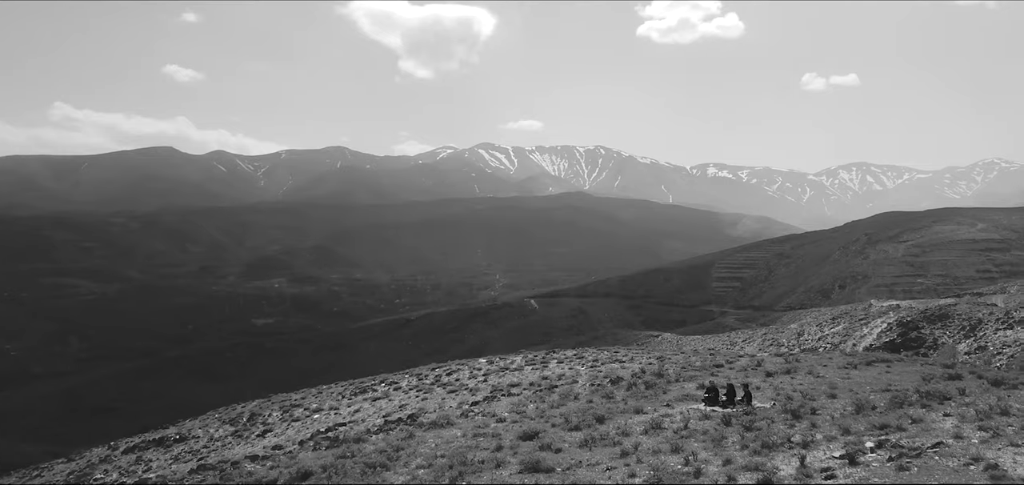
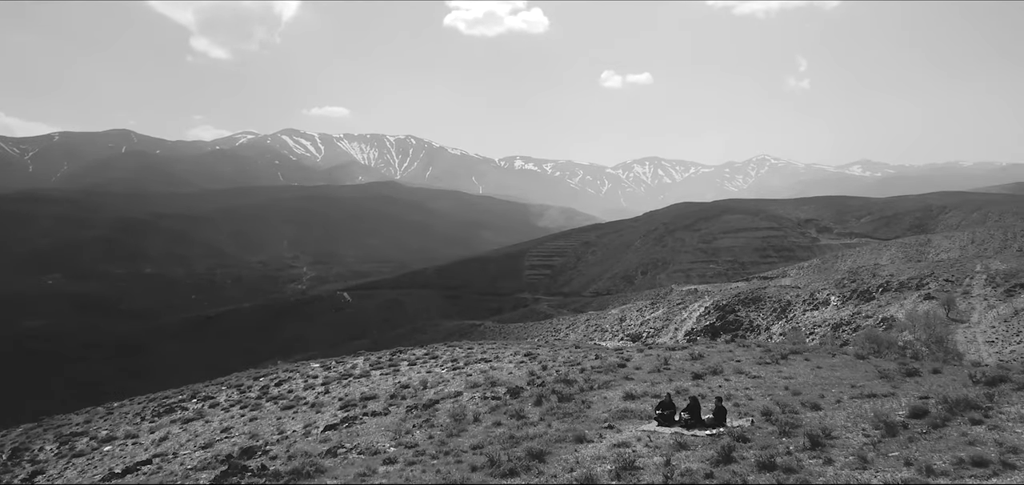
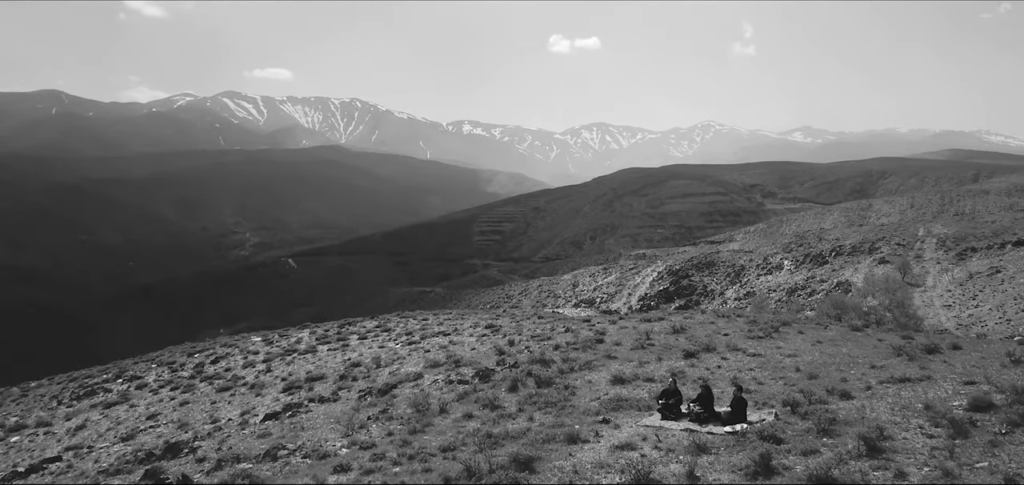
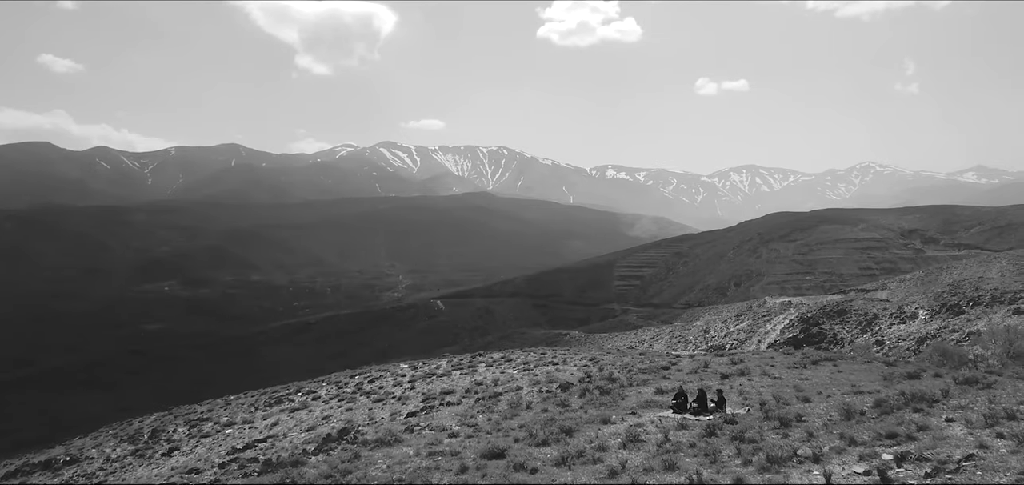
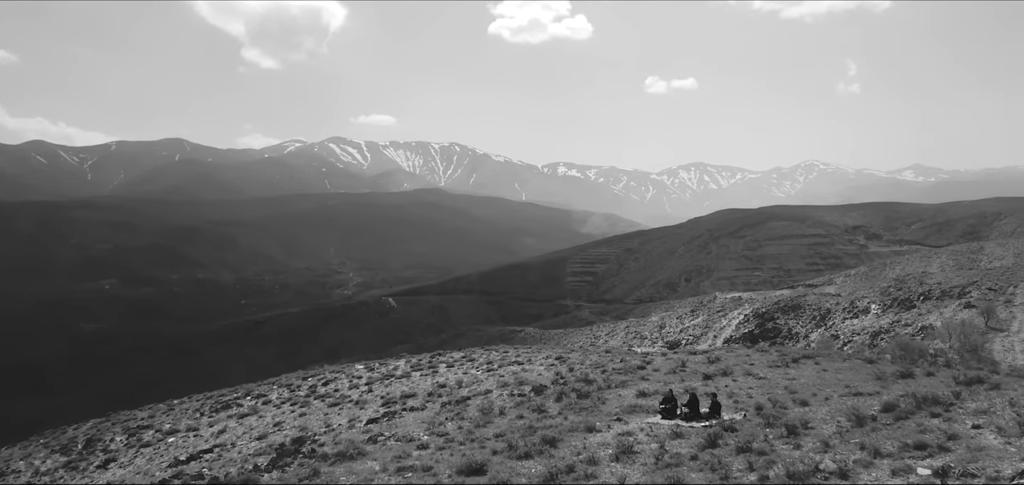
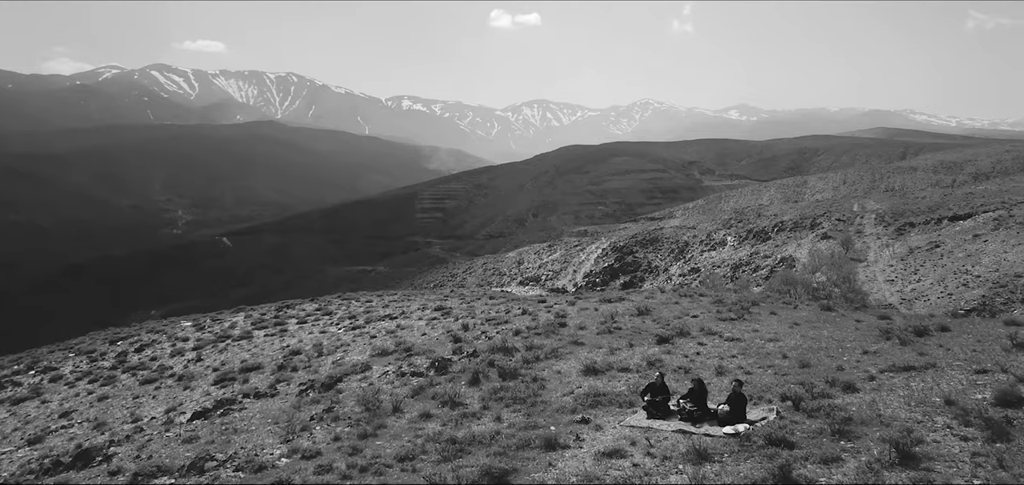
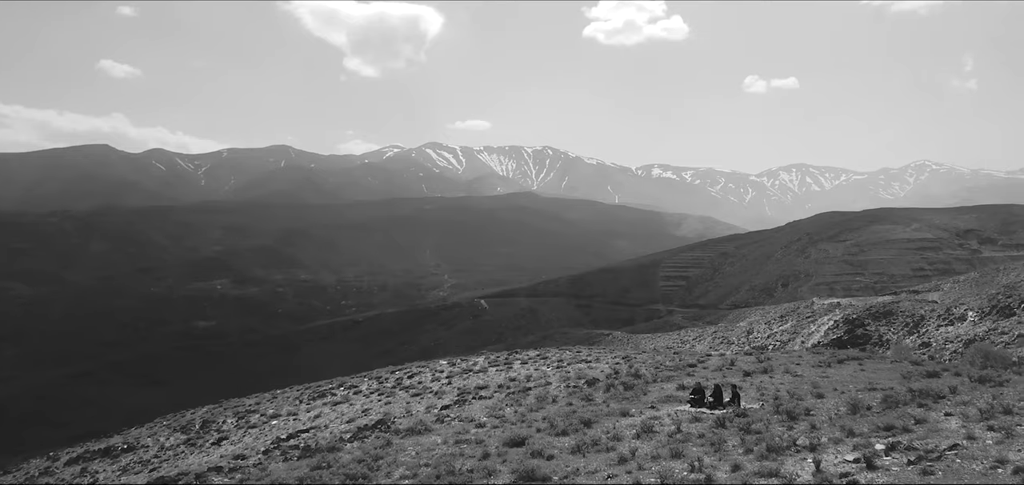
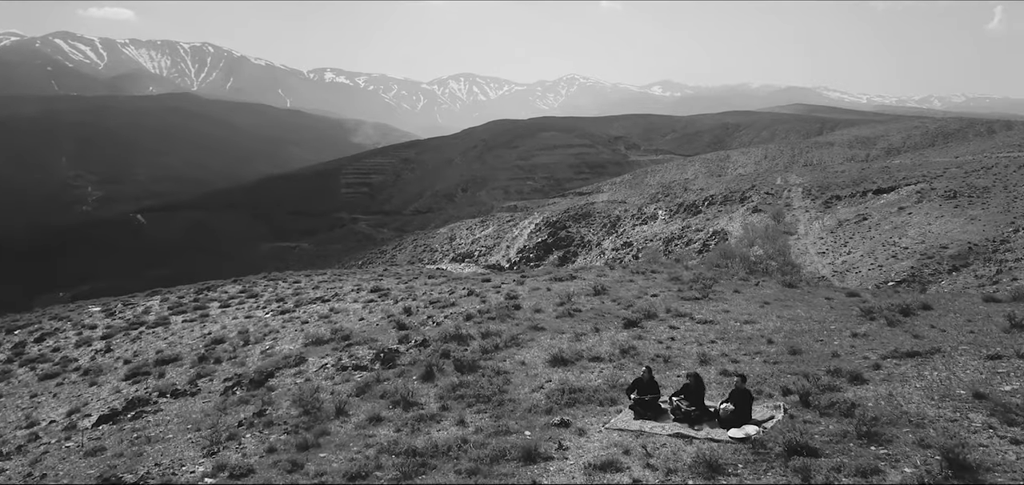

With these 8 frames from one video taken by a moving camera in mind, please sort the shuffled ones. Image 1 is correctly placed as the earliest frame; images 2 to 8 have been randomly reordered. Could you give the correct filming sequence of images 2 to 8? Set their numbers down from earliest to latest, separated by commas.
7, 4, 5, 2, 3, 6, 8
